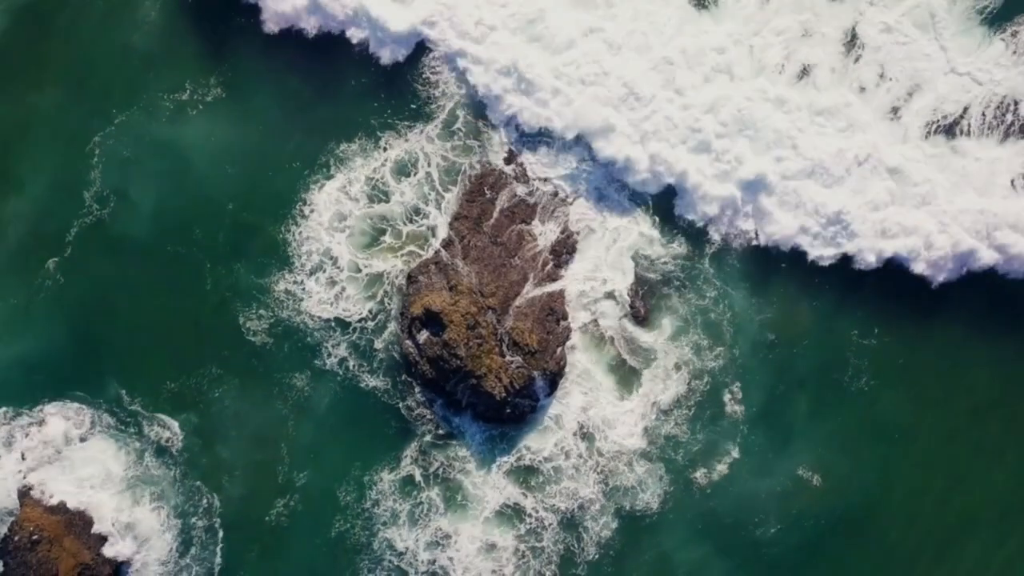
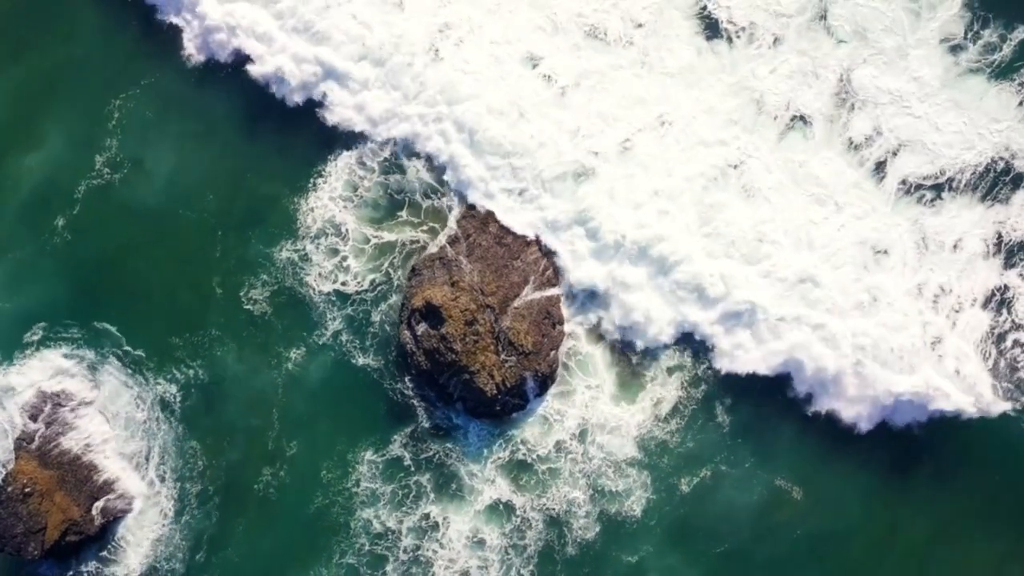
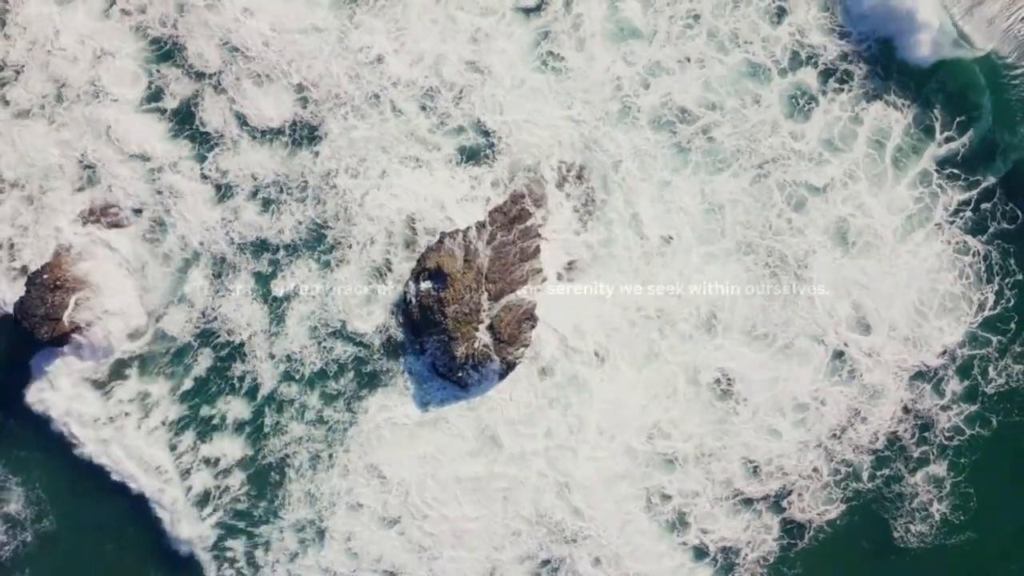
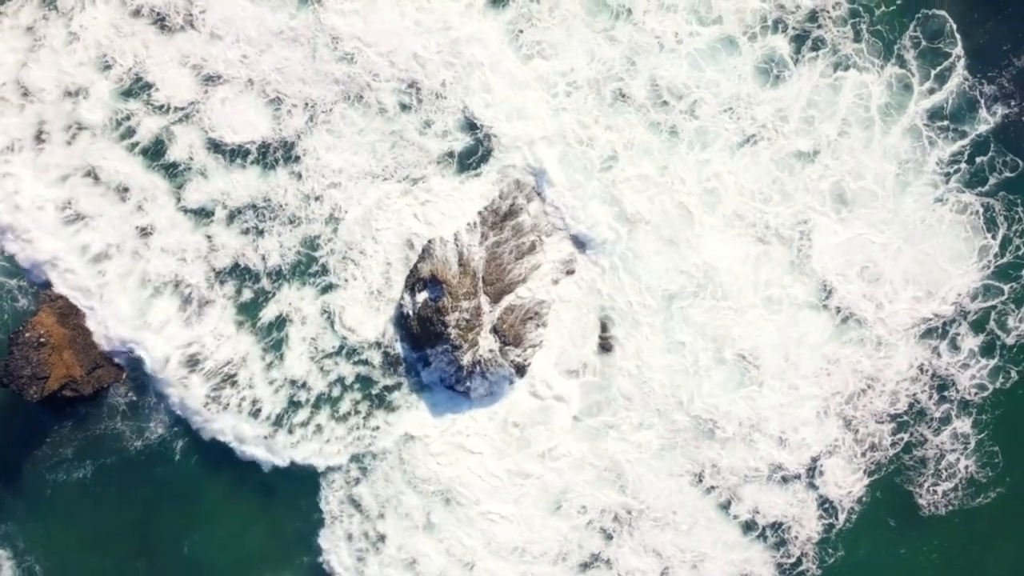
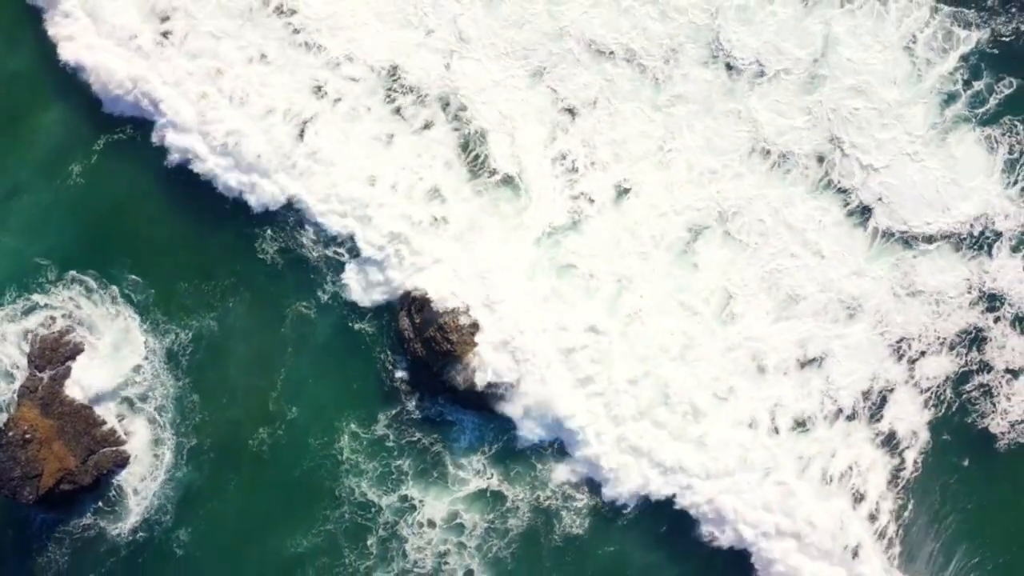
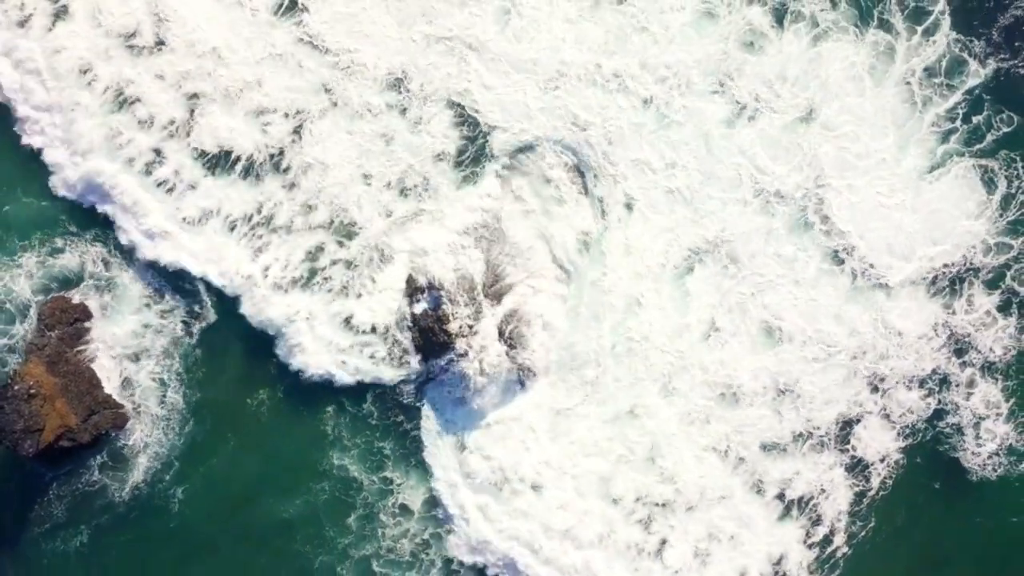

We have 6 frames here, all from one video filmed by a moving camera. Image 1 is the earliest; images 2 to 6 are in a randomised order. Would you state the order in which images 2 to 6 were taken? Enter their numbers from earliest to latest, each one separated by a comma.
2, 5, 6, 4, 3
